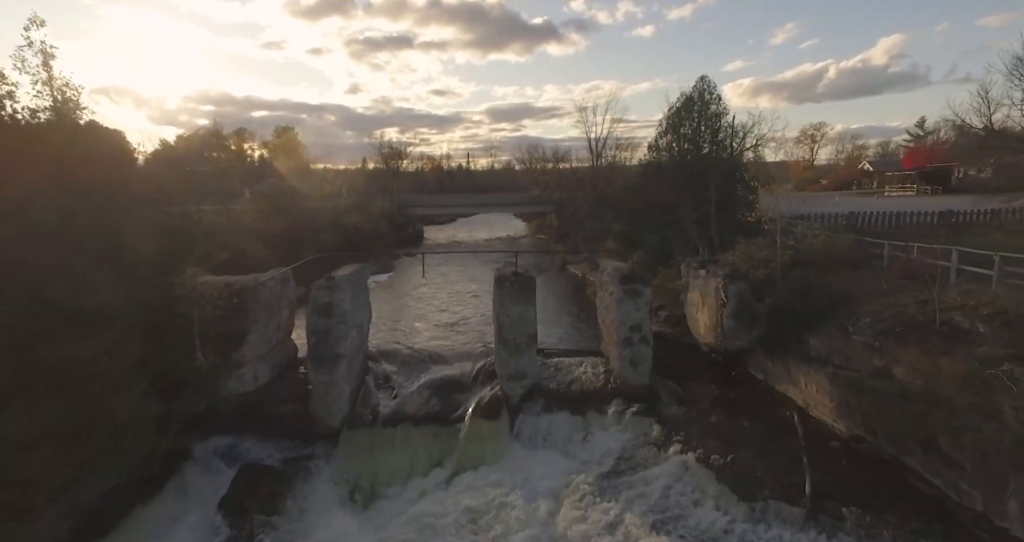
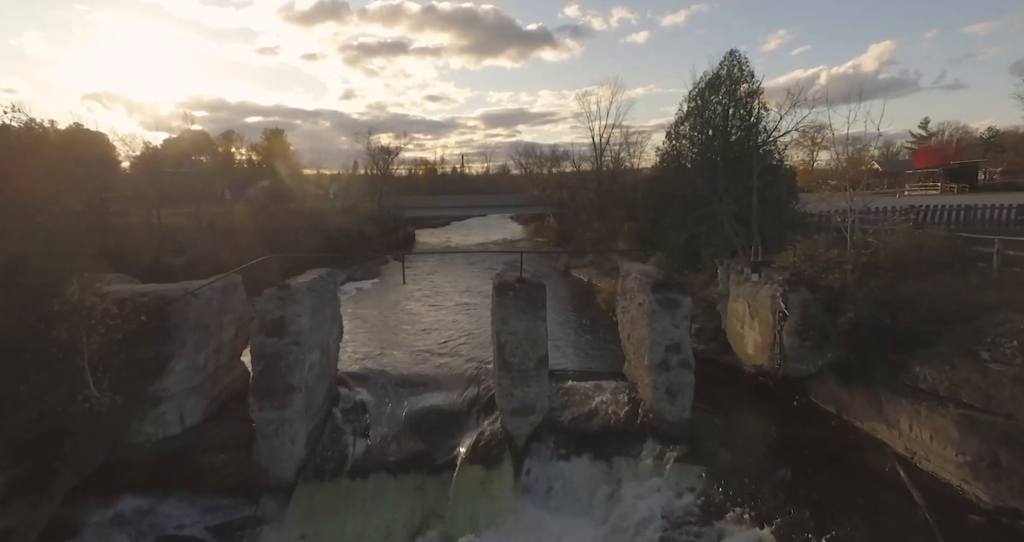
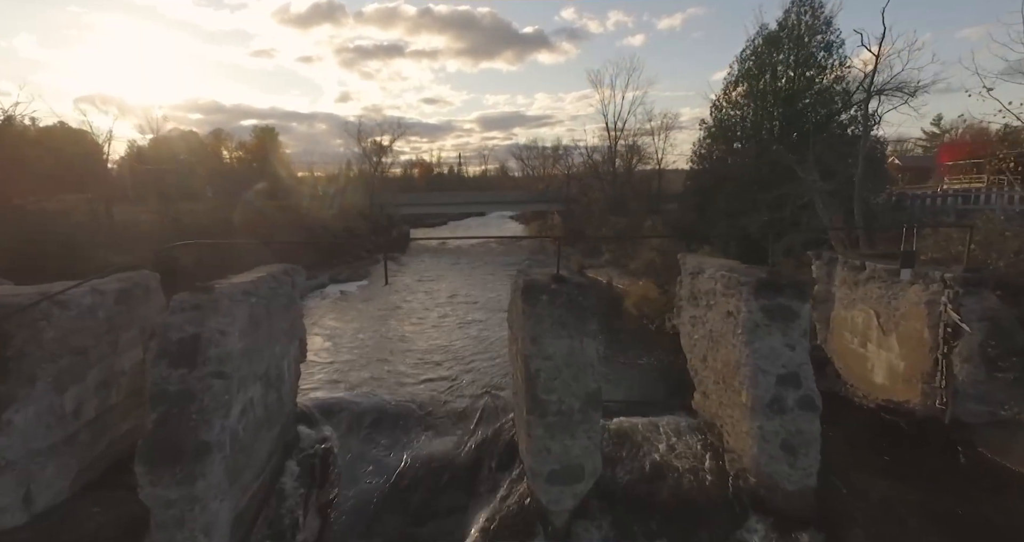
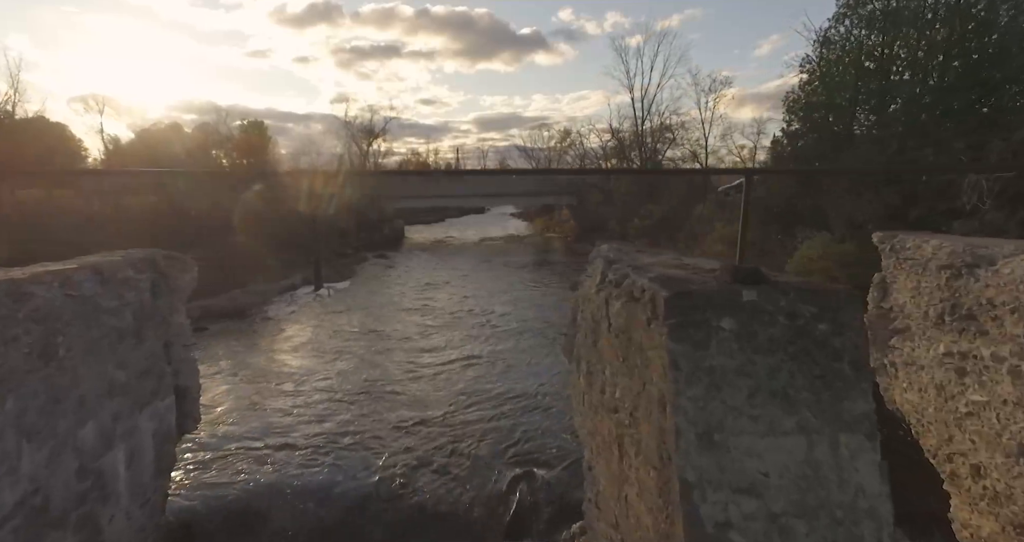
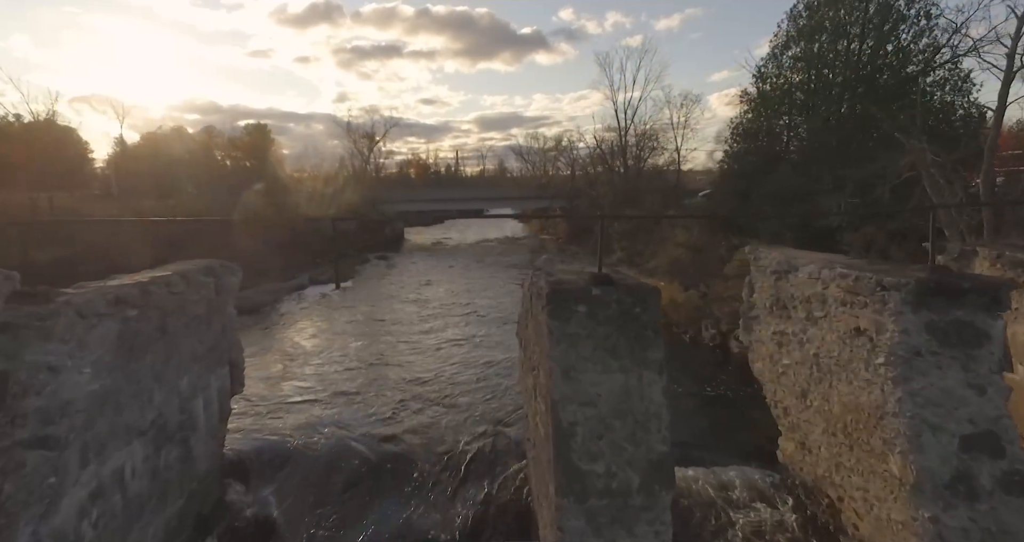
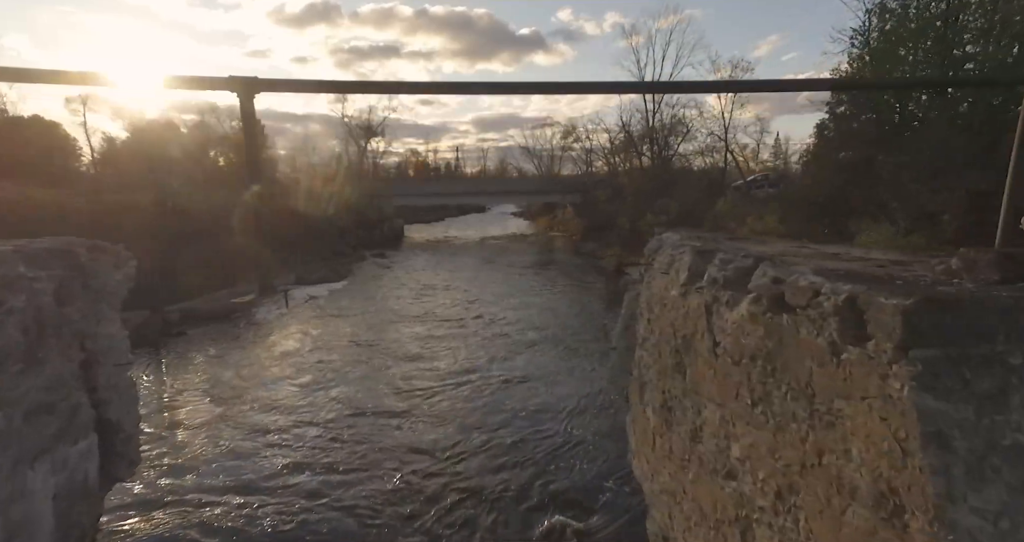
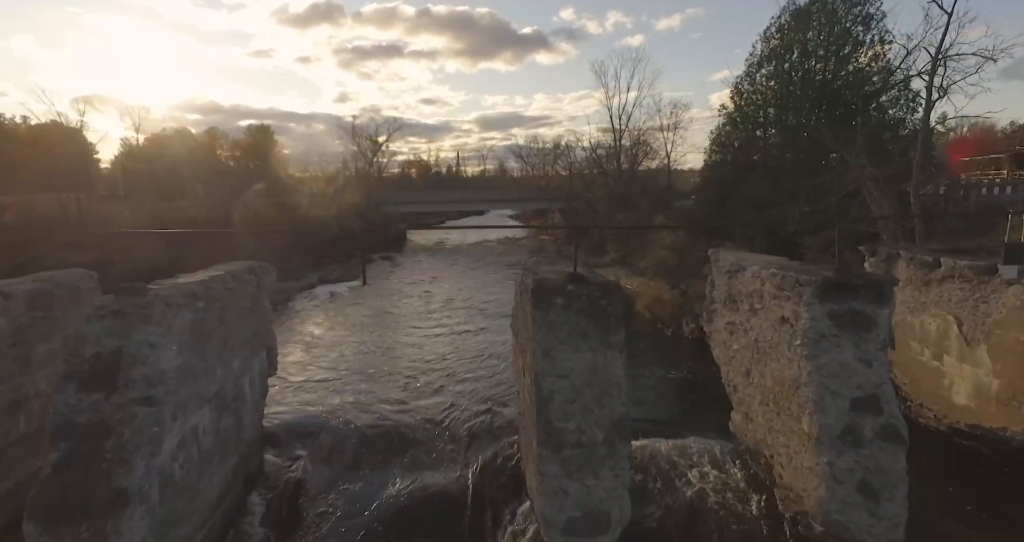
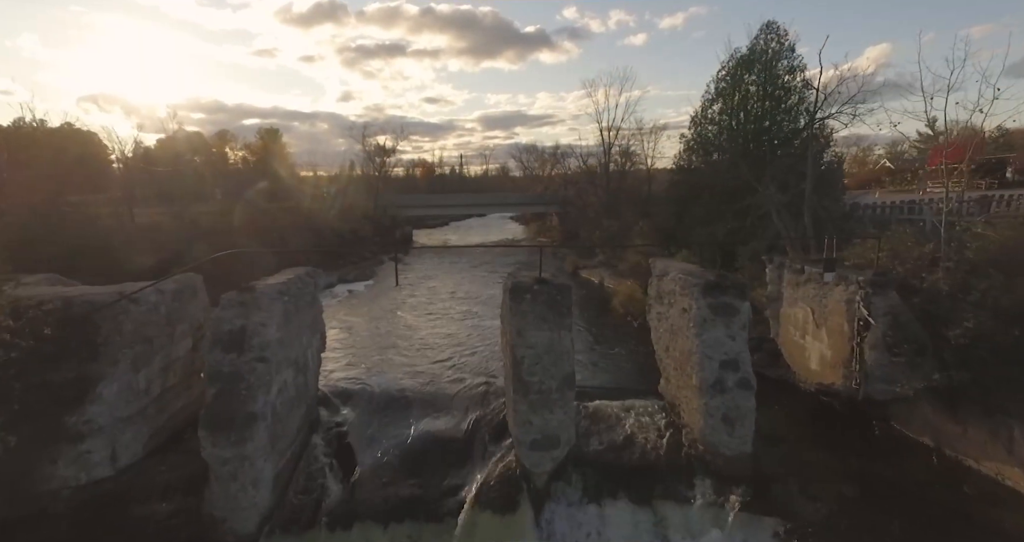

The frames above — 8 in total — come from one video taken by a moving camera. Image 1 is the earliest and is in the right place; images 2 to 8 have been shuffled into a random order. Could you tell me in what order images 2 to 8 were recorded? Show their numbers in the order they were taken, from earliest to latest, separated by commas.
2, 8, 3, 7, 5, 4, 6
